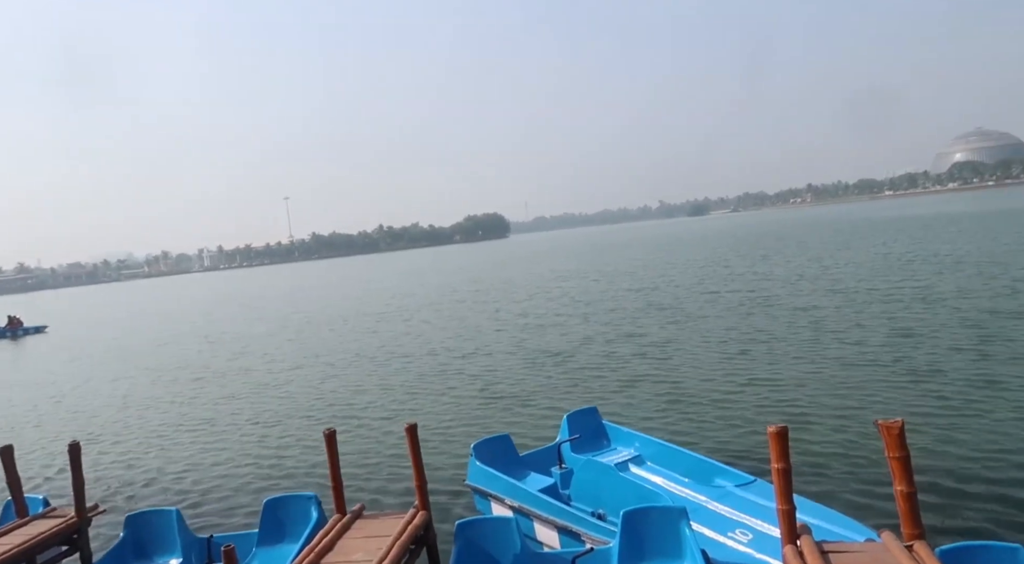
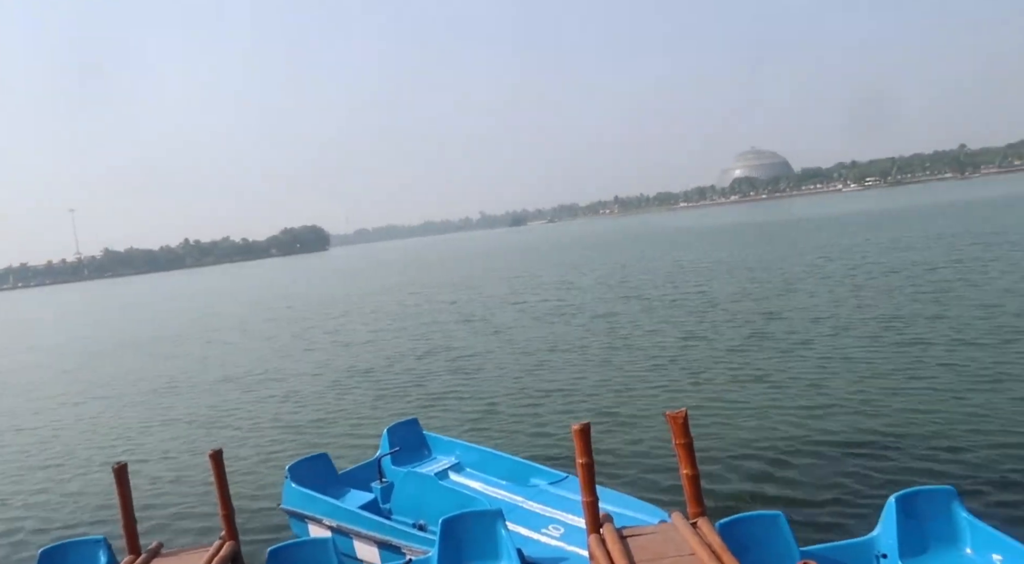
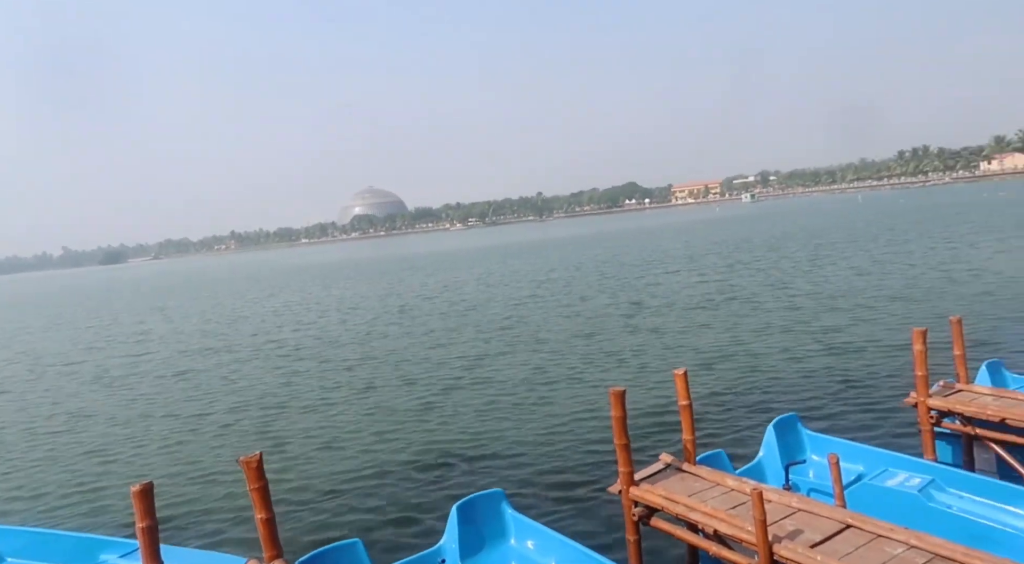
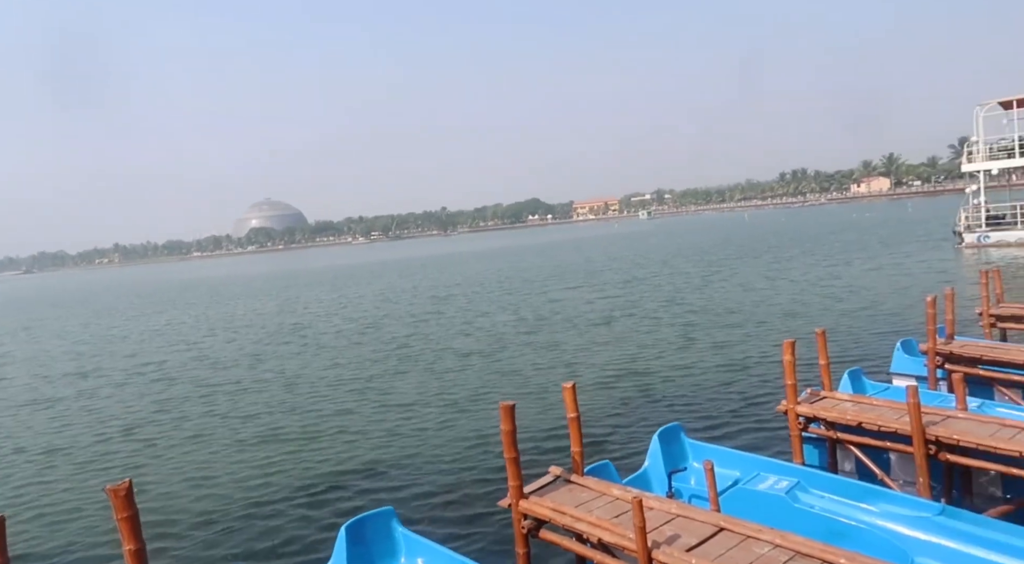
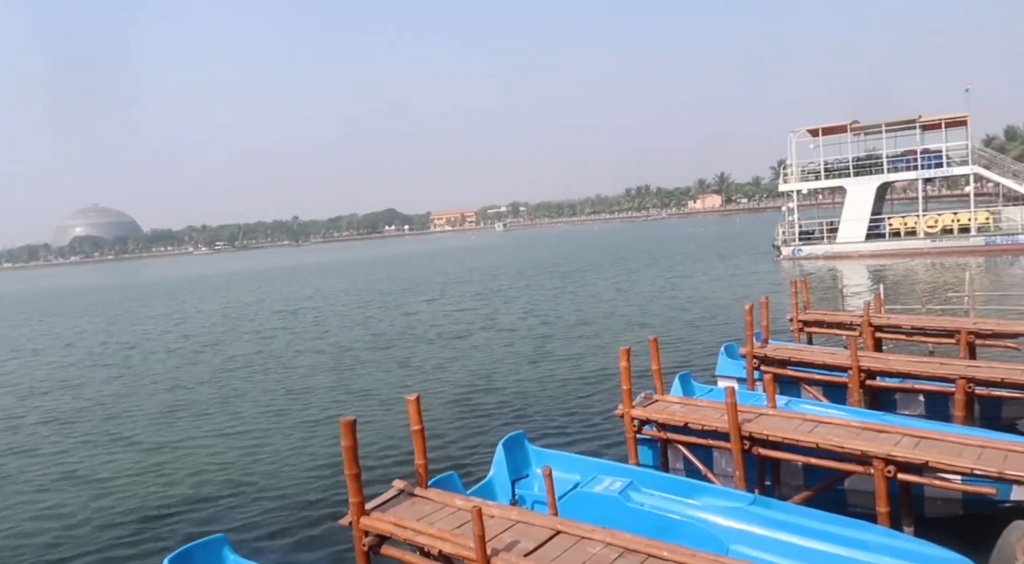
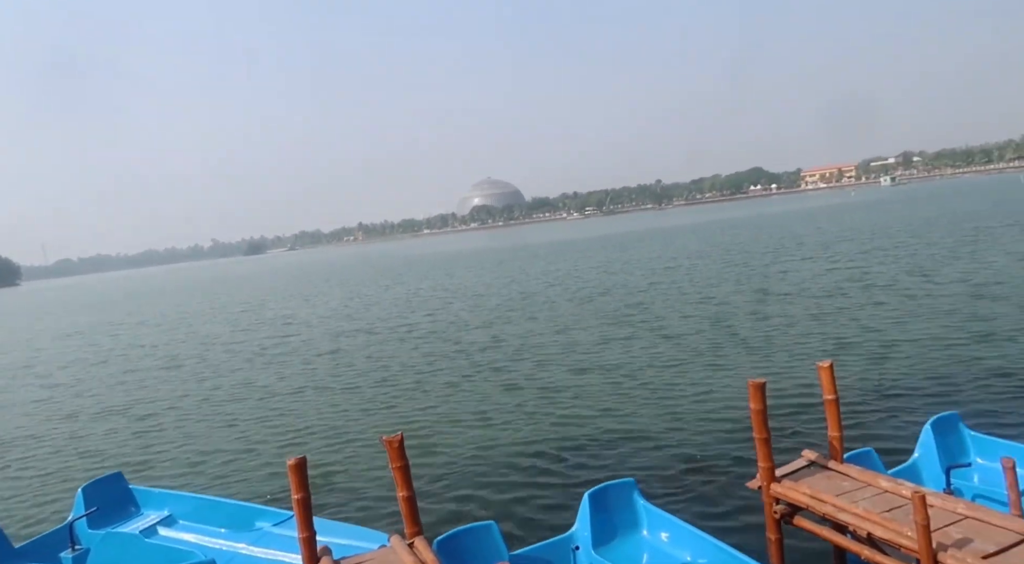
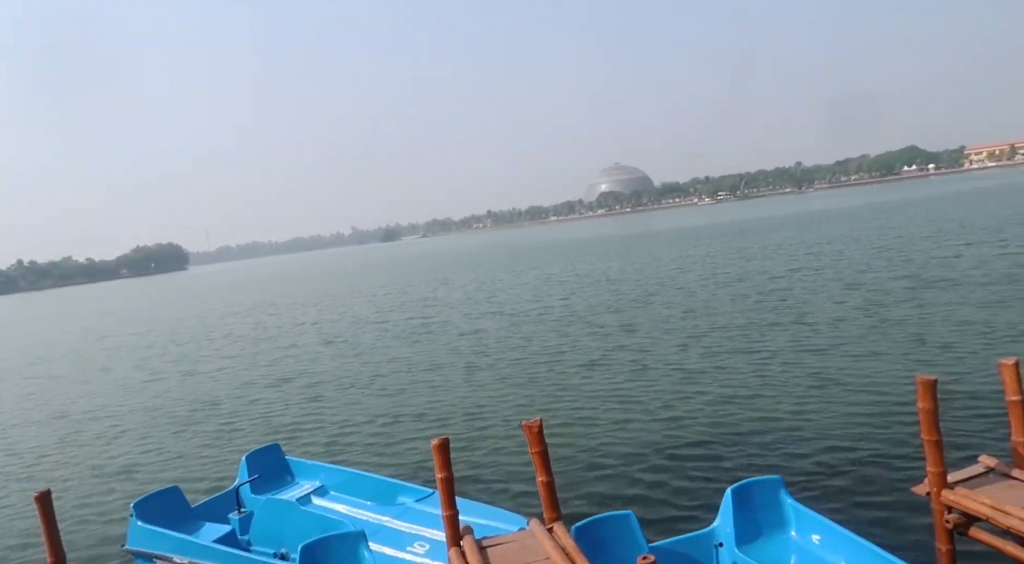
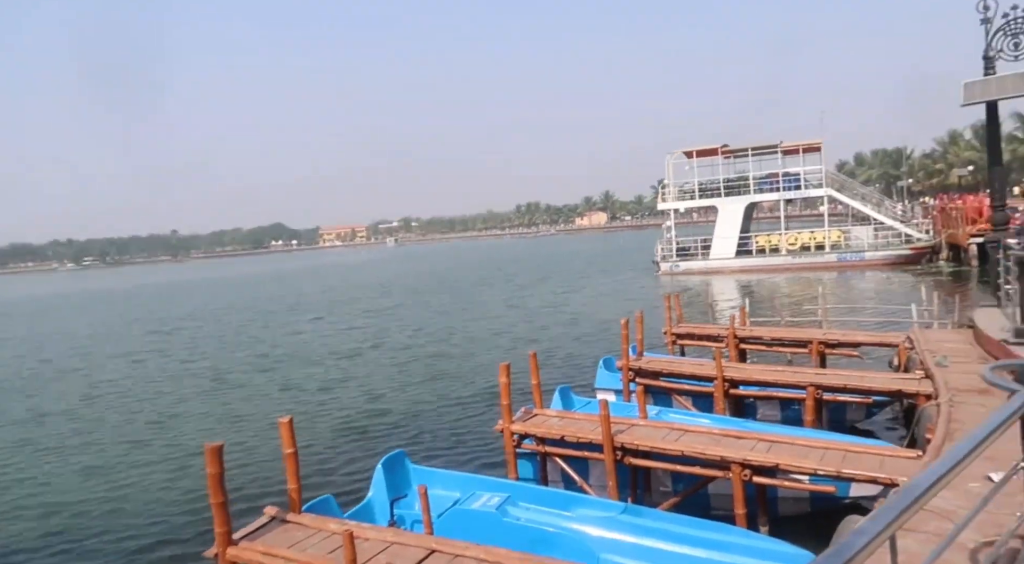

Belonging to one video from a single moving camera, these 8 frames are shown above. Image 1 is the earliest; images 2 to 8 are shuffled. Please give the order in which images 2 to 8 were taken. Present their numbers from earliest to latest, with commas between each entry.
2, 7, 6, 3, 4, 5, 8
